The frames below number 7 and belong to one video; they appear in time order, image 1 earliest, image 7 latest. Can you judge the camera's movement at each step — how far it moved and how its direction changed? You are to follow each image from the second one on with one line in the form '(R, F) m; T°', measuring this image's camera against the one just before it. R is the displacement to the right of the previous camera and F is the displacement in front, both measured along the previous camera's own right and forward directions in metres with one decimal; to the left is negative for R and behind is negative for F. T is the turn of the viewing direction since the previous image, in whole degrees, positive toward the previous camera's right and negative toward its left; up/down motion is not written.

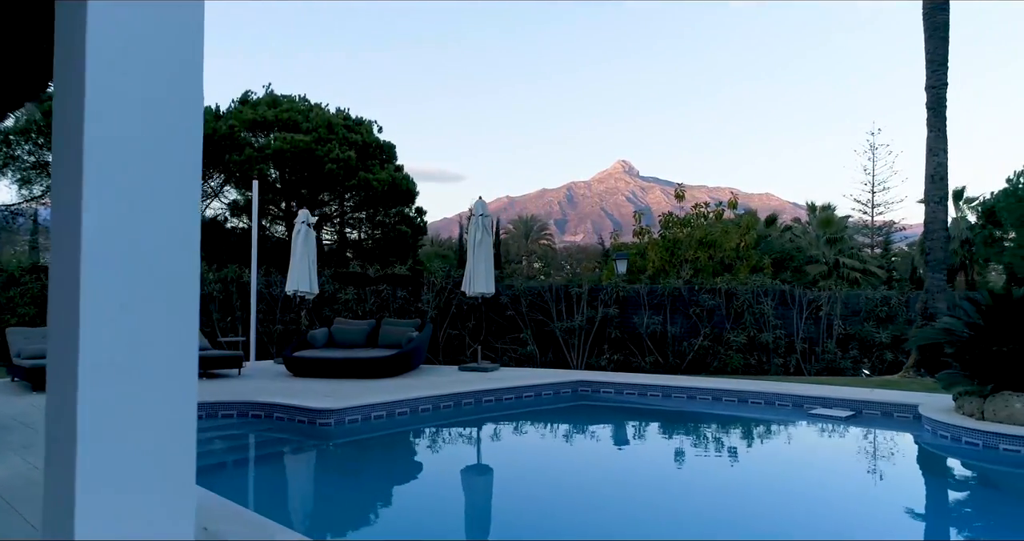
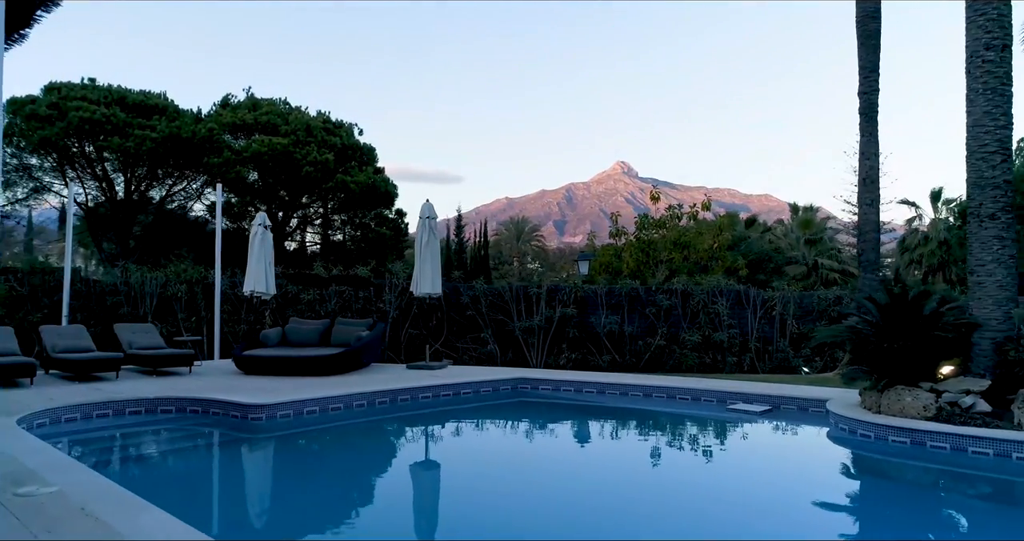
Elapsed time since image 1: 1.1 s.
(+0.8, -0.3) m; 0°
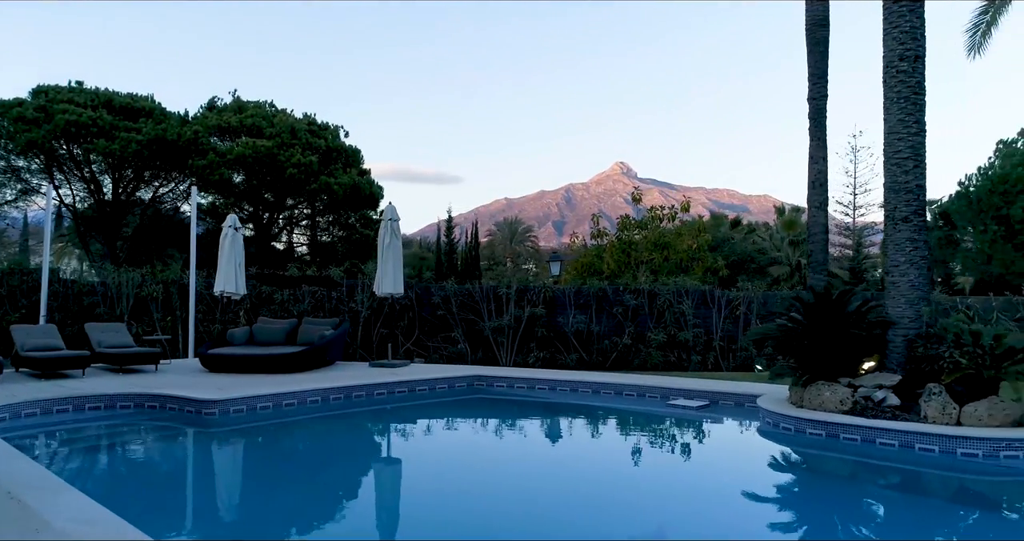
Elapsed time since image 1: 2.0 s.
(+0.6, -0.3) m; 0°
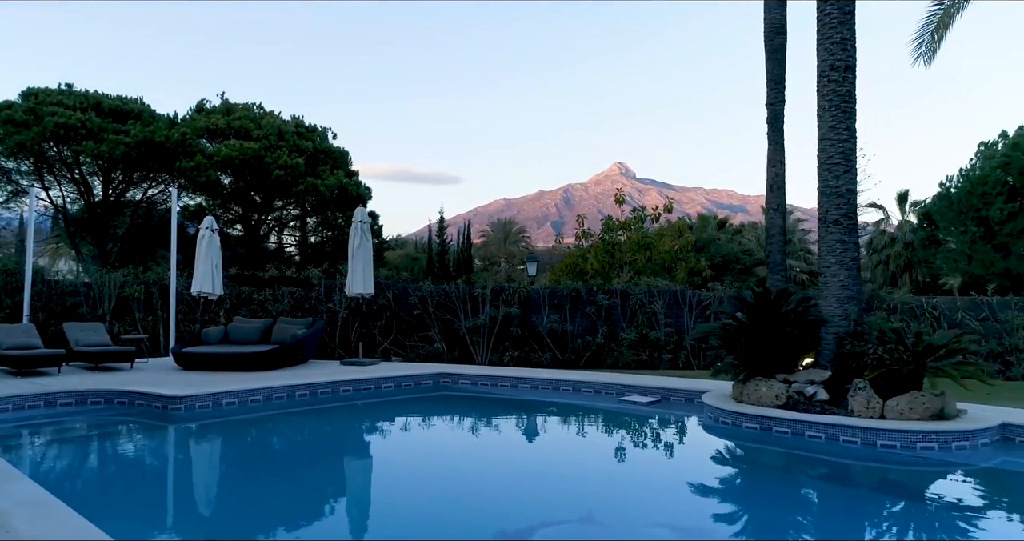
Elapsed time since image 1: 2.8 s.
(+0.5, -0.3) m; 0°
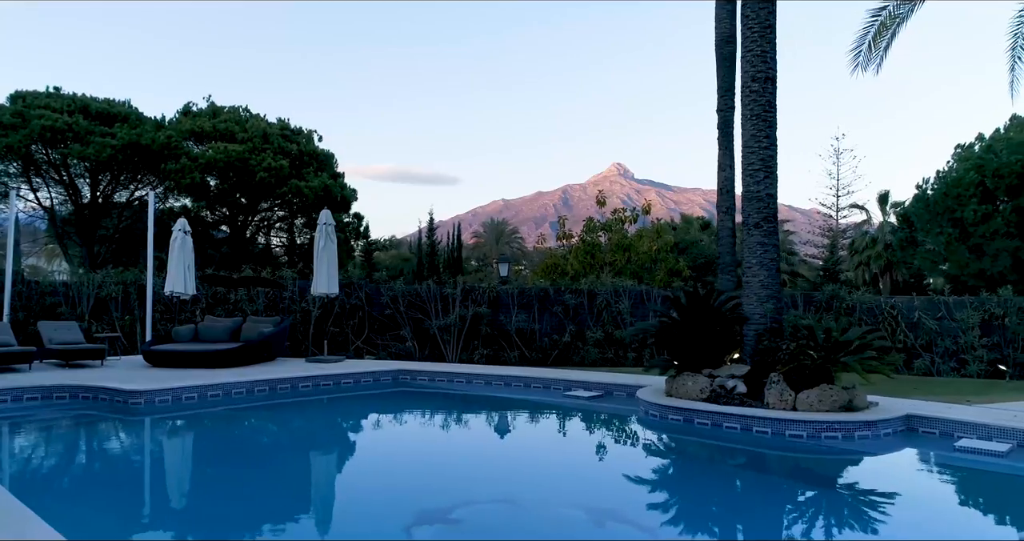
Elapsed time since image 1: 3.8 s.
(+0.6, -0.4) m; 0°
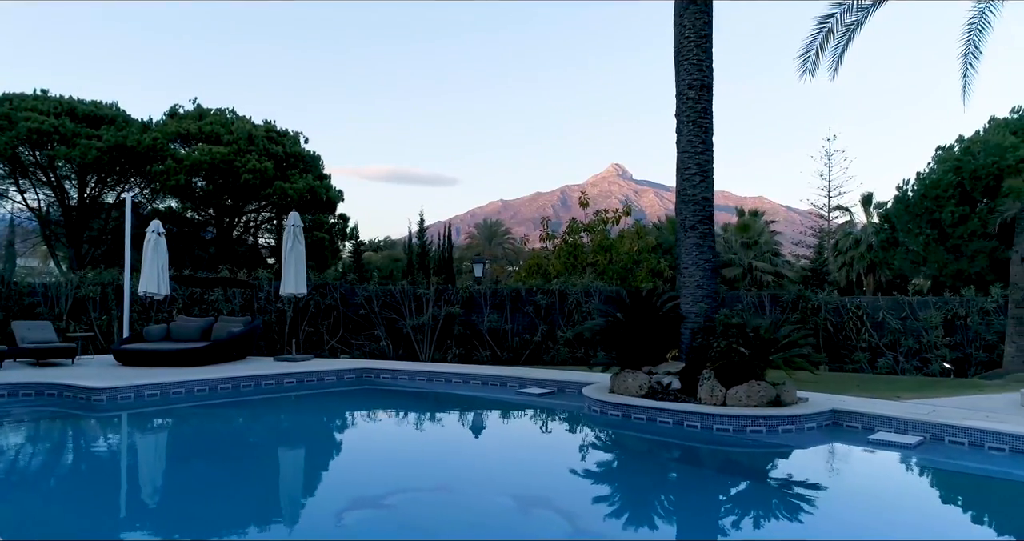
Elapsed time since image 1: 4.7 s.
(+0.6, -0.3) m; 0°
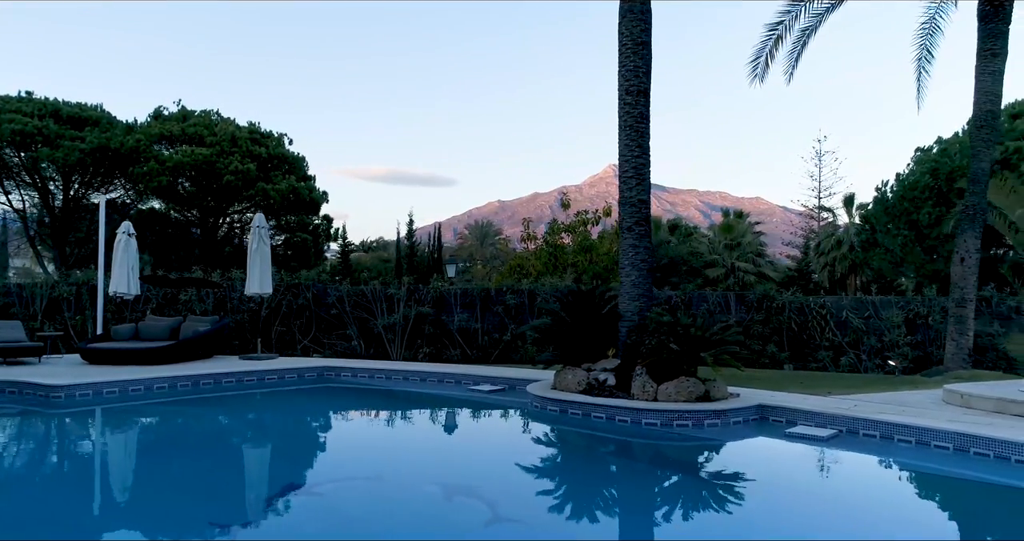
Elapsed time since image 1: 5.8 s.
(+0.6, -0.2) m; 0°
